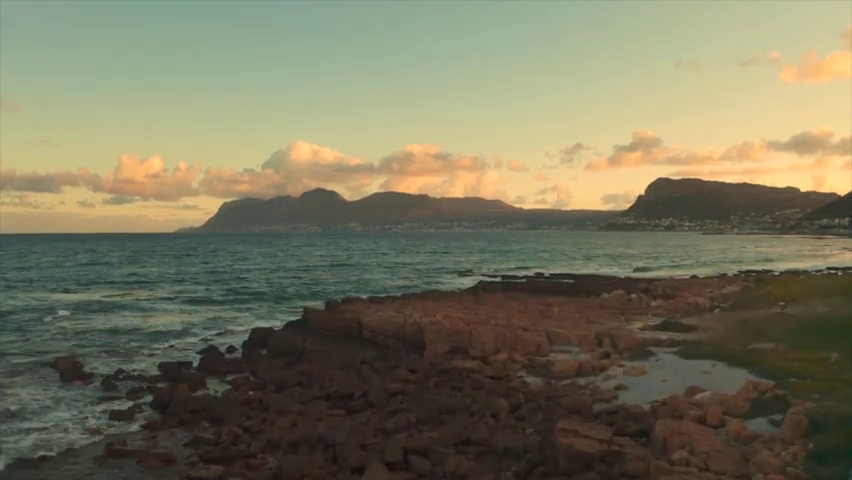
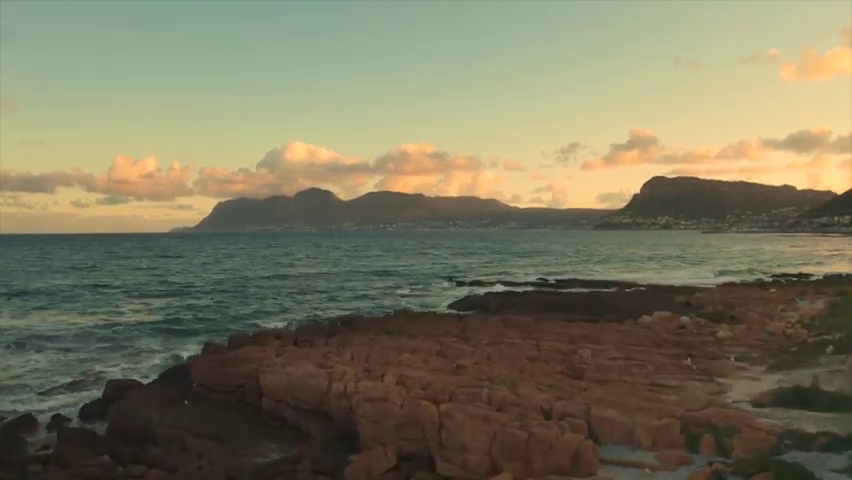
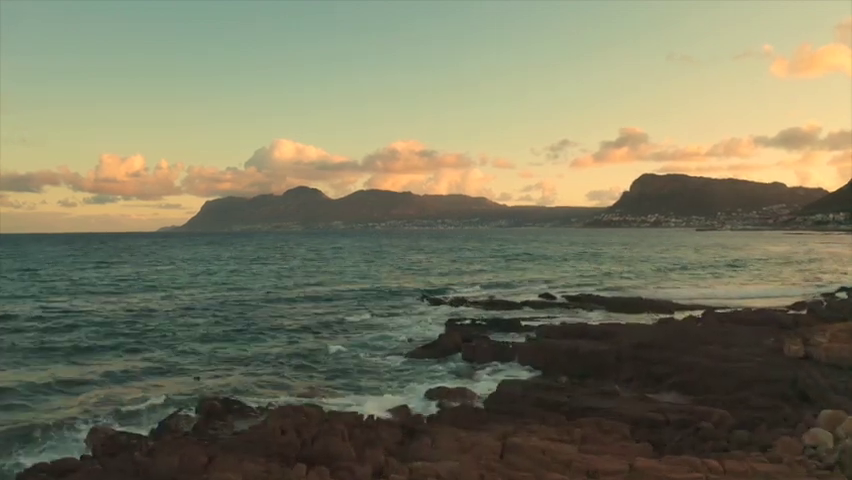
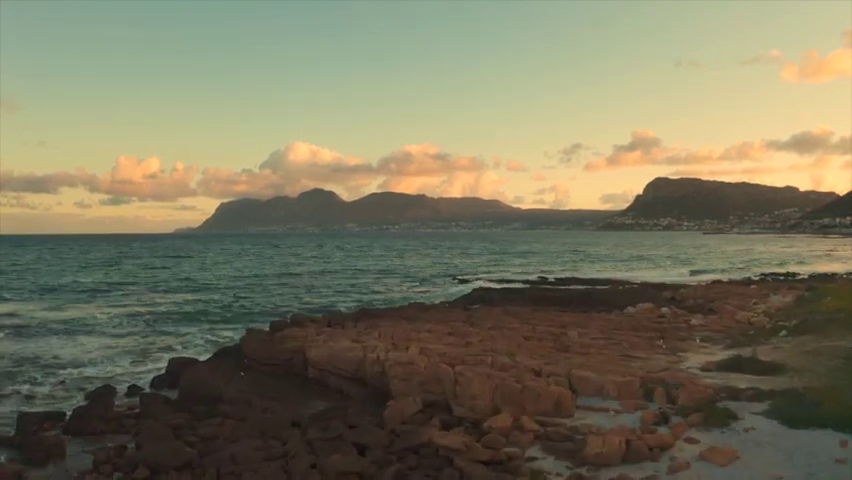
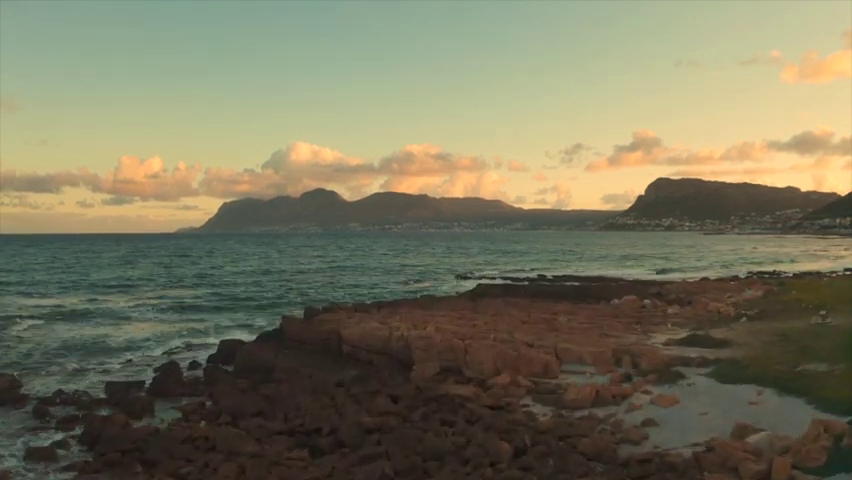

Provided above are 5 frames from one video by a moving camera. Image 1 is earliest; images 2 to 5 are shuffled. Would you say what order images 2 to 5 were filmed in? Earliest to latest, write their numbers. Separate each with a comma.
5, 4, 2, 3
